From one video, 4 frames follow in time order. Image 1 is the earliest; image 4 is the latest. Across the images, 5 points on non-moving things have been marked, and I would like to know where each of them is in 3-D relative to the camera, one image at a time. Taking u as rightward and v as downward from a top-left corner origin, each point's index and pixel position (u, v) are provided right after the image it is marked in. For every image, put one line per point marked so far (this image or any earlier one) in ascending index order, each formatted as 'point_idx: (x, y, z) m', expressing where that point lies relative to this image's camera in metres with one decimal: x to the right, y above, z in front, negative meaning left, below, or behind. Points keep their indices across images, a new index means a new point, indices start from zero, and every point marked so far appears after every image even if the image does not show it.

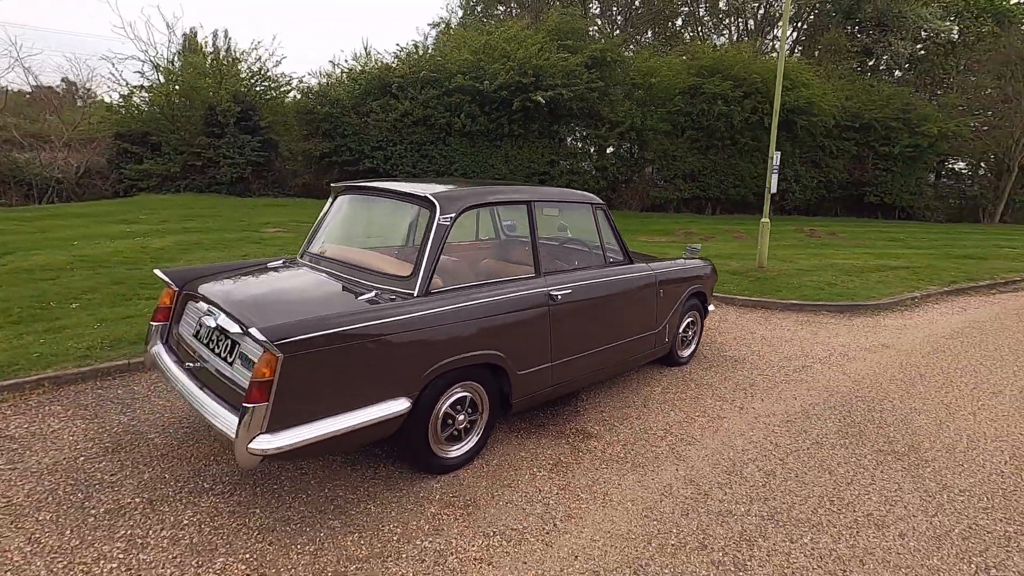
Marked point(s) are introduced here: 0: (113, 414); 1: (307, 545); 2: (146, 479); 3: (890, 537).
0: (-2.8, -0.9, +3.7) m
1: (-1.0, -1.2, +2.6) m
2: (-2.0, -1.1, +3.0) m
3: (+2.0, -1.3, +2.9) m
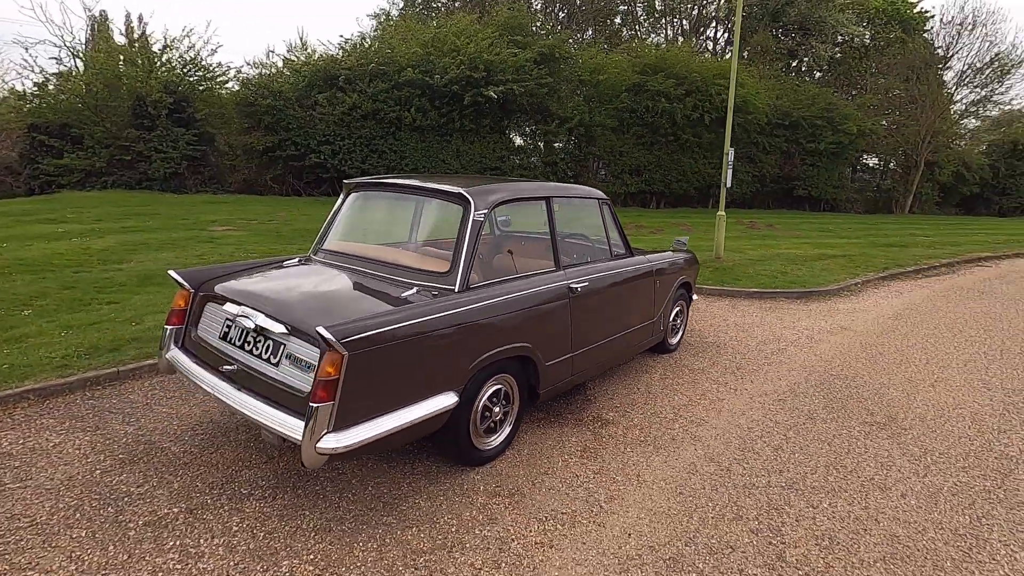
0: (-2.6, -0.9, +3.5) m
1: (-0.7, -1.2, +2.6) m
2: (-1.8, -1.1, +2.9) m
3: (+2.3, -1.2, +3.2) m
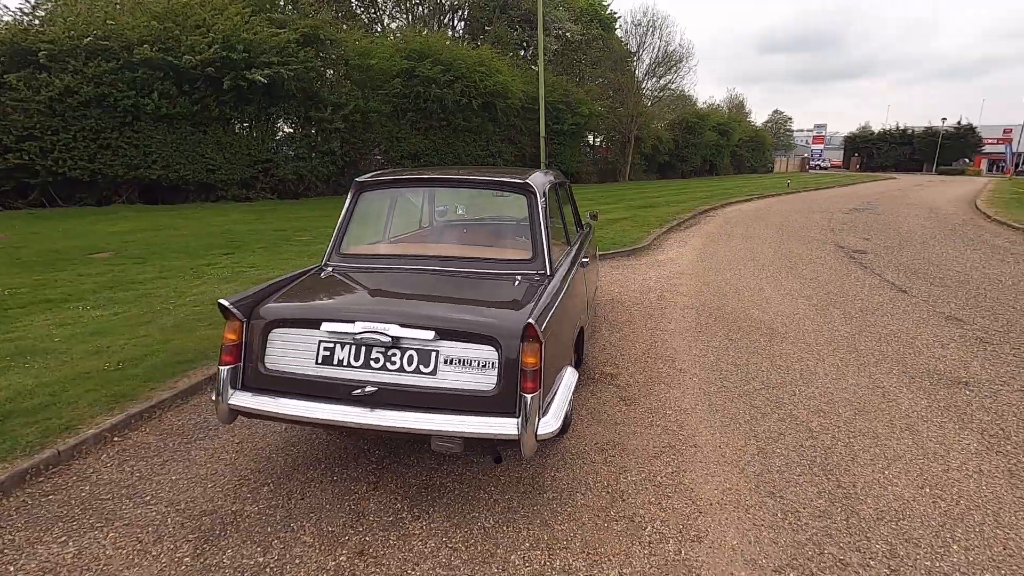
0: (-2.0, -1.1, +2.8) m
1: (+0.2, -1.2, +2.7) m
2: (-0.9, -1.2, +2.5) m
3: (+2.6, -0.7, +4.5) m
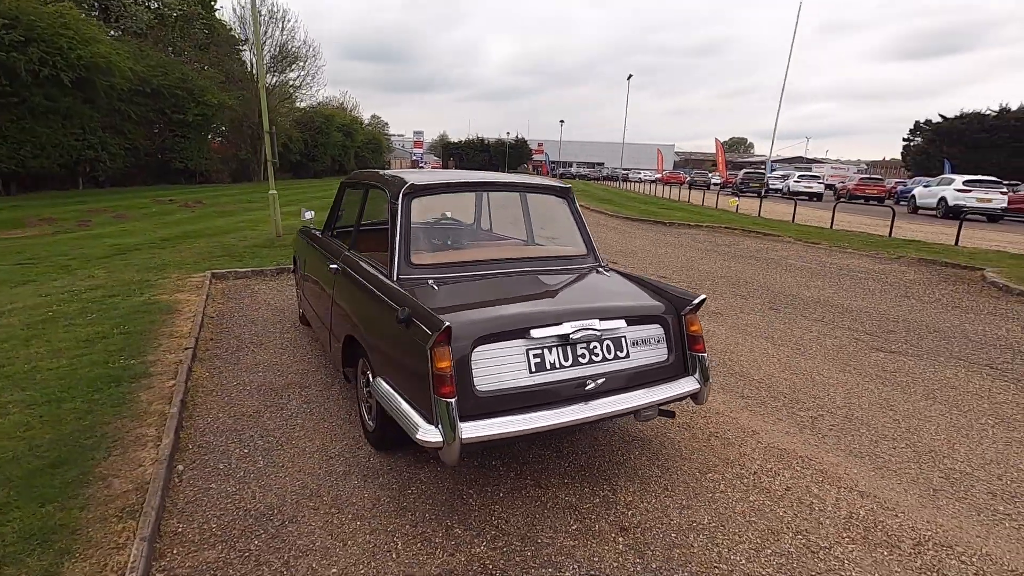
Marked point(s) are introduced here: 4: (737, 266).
0: (-0.6, -1.3, +2.1) m
1: (+1.1, -1.0, +3.4) m
2: (+0.3, -1.2, +2.6) m
3: (+1.7, -0.4, +6.3) m
4: (+4.4, +0.4, +10.5) m
